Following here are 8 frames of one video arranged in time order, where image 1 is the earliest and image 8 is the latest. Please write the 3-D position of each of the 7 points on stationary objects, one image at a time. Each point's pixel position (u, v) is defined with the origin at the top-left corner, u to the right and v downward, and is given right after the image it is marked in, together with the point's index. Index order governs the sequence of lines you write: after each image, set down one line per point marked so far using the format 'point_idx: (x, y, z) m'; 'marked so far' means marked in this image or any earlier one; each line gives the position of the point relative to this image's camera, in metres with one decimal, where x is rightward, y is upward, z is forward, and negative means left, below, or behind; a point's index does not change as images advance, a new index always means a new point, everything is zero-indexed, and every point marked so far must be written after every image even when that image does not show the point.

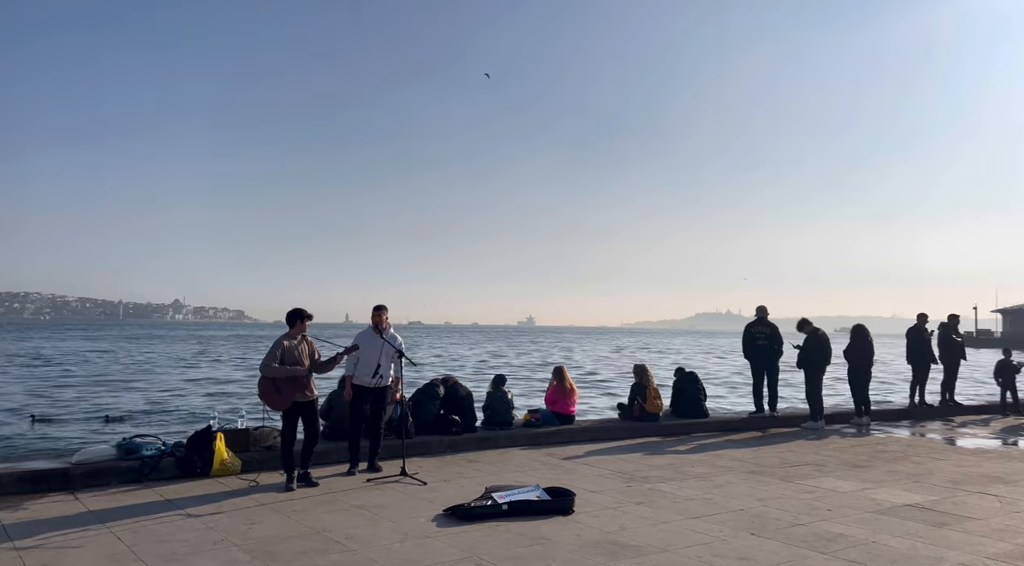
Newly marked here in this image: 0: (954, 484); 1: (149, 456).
0: (+4.4, -2.0, +8.1) m
1: (-3.4, -1.6, +7.5) m
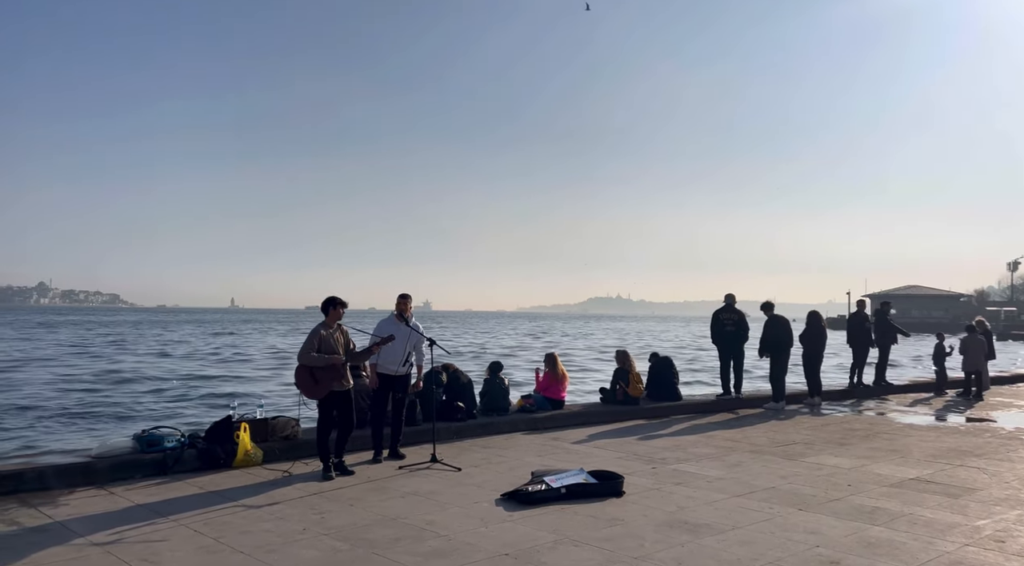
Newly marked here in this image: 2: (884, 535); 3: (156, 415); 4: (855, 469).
0: (+4.6, -1.9, +8.8) m
1: (-3.1, -1.5, +7.3) m
2: (+2.5, -1.7, +5.3) m
3: (-8.0, -3.0, +18.0) m
4: (+3.4, -1.8, +7.9) m
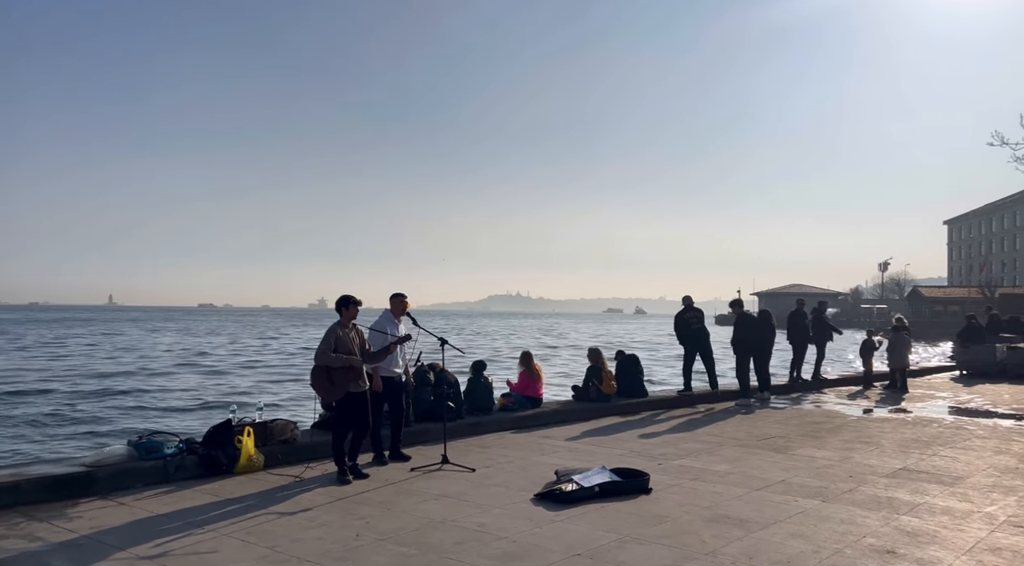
0: (+4.5, -1.9, +9.3) m
1: (-2.9, -1.5, +6.9) m
2: (+2.8, -1.7, +5.6) m
3: (-9.0, -2.9, +17.0) m
4: (+3.4, -1.8, +8.3) m
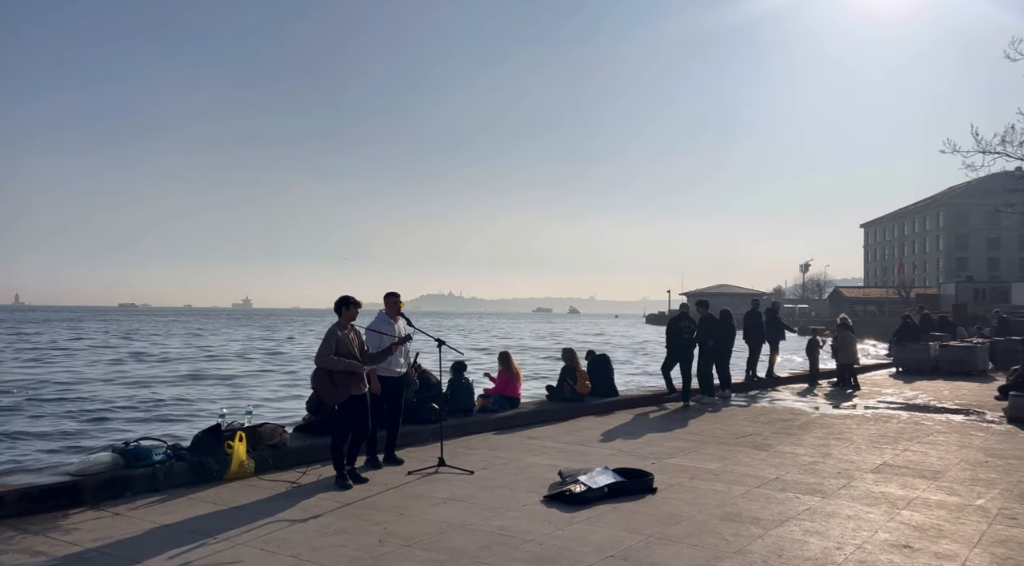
0: (+4.3, -1.9, +9.6) m
1: (-2.9, -1.5, +6.6) m
2: (+2.9, -1.7, +5.8) m
3: (-9.8, -2.9, +16.3) m
4: (+3.3, -1.8, +8.5) m
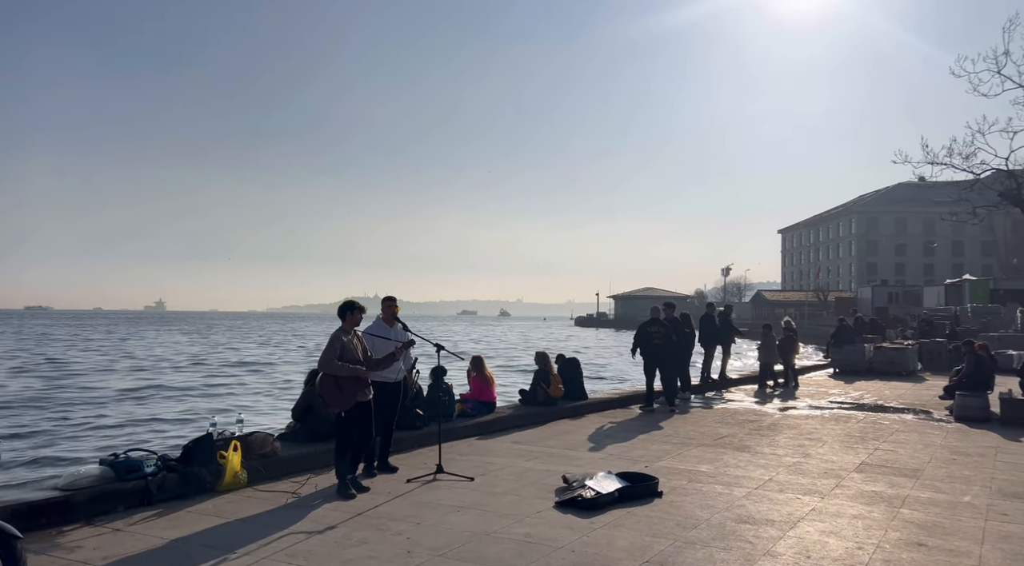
0: (+4.1, -2.0, +9.9) m
1: (-2.8, -1.5, +6.4) m
2: (+3.0, -1.7, +6.0) m
3: (-10.5, -2.9, +15.4) m
4: (+3.2, -1.9, +8.7) m
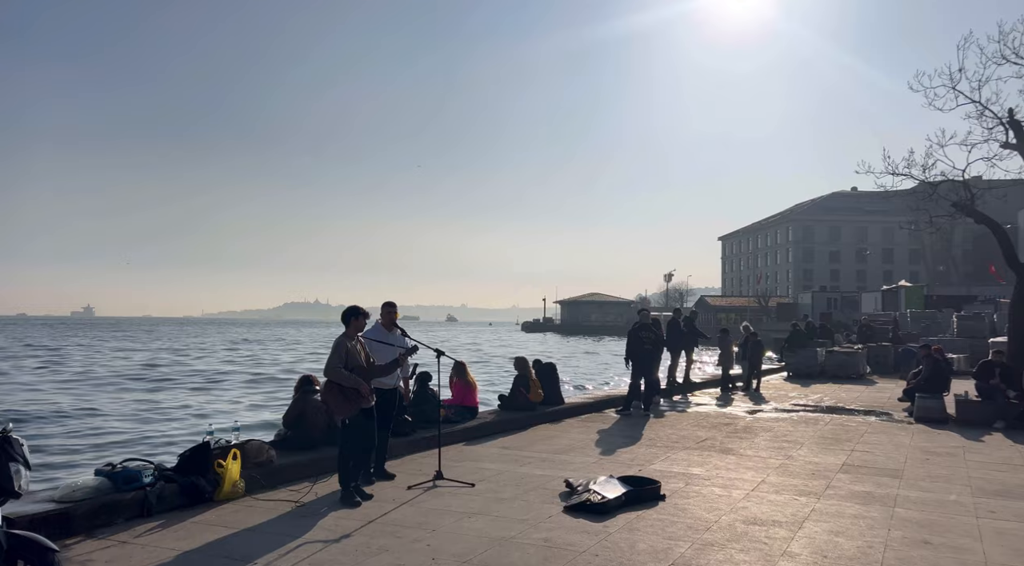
0: (+3.9, -2.1, +10.2) m
1: (-2.8, -1.5, +6.2) m
2: (+3.1, -1.8, +6.2) m
3: (-11.0, -3.0, +14.7) m
4: (+3.1, -2.0, +8.9) m
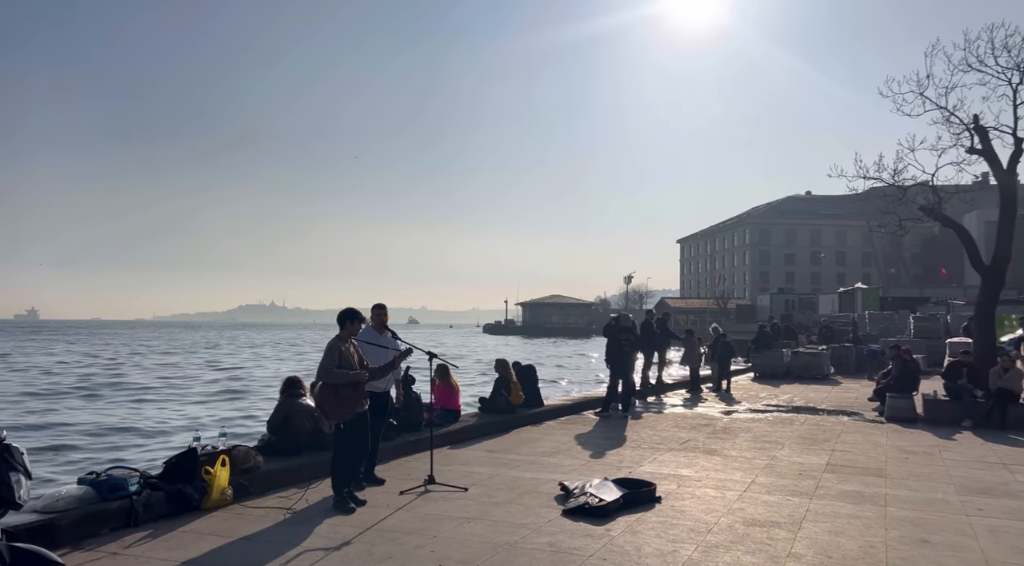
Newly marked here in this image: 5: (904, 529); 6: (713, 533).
0: (+3.7, -2.1, +10.3) m
1: (-2.8, -1.6, +6.0) m
2: (+3.1, -1.8, +6.2) m
3: (-11.4, -3.0, +14.1) m
4: (+2.9, -2.0, +9.0) m
5: (+2.8, -1.8, +5.8) m
6: (+1.4, -1.7, +5.5) m
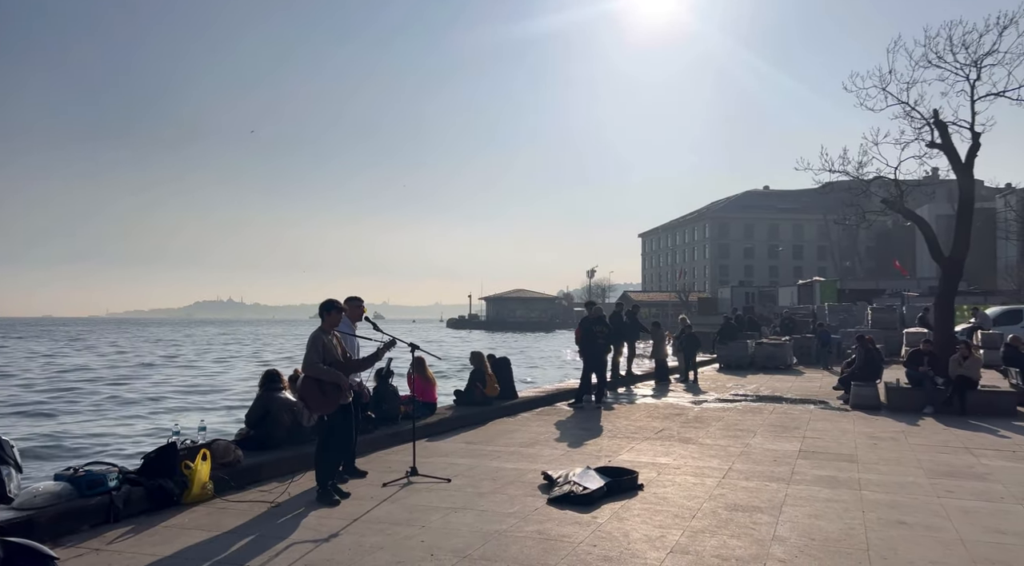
0: (+3.4, -2.0, +10.5) m
1: (-2.9, -1.5, +5.9) m
2: (+3.0, -1.7, +6.4) m
3: (-11.8, -3.0, +13.6) m
4: (+2.7, -1.9, +9.2) m
5: (+2.7, -1.7, +5.9) m
6: (+1.3, -1.6, +5.6) m
